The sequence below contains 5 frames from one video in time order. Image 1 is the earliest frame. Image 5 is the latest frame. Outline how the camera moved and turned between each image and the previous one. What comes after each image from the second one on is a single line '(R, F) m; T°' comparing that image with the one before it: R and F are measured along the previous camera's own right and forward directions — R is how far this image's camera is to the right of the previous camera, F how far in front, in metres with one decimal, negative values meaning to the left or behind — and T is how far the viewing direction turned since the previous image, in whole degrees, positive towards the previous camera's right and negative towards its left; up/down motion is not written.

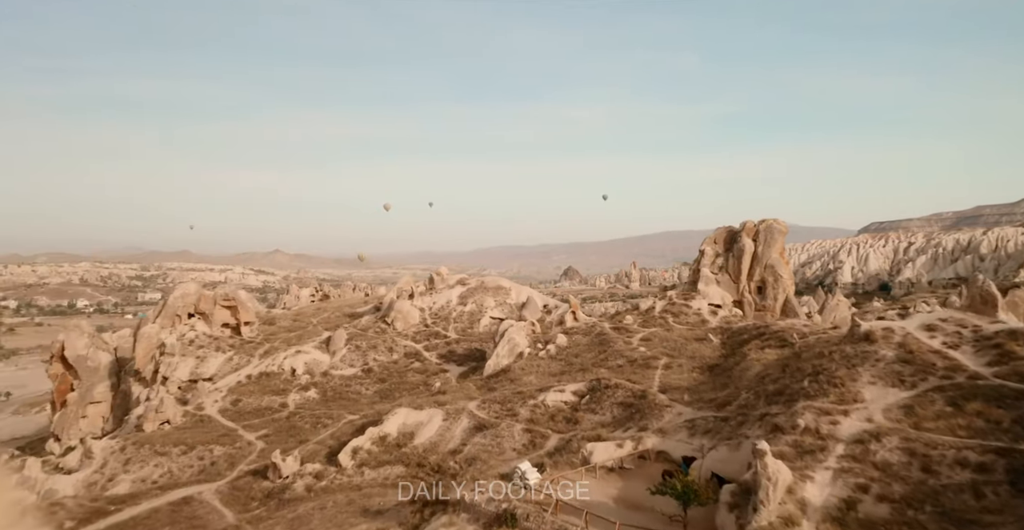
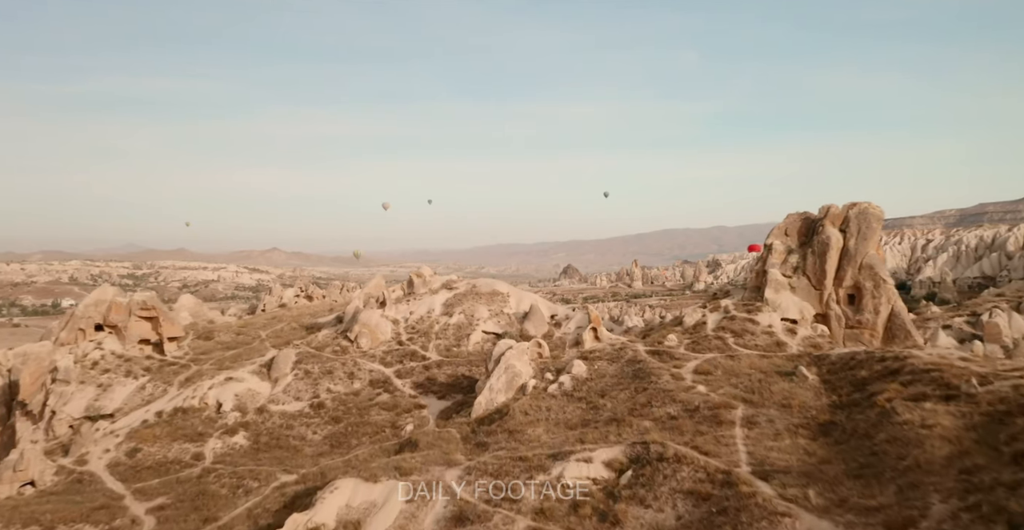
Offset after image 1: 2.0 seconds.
(0.0, +8.3) m; 0°
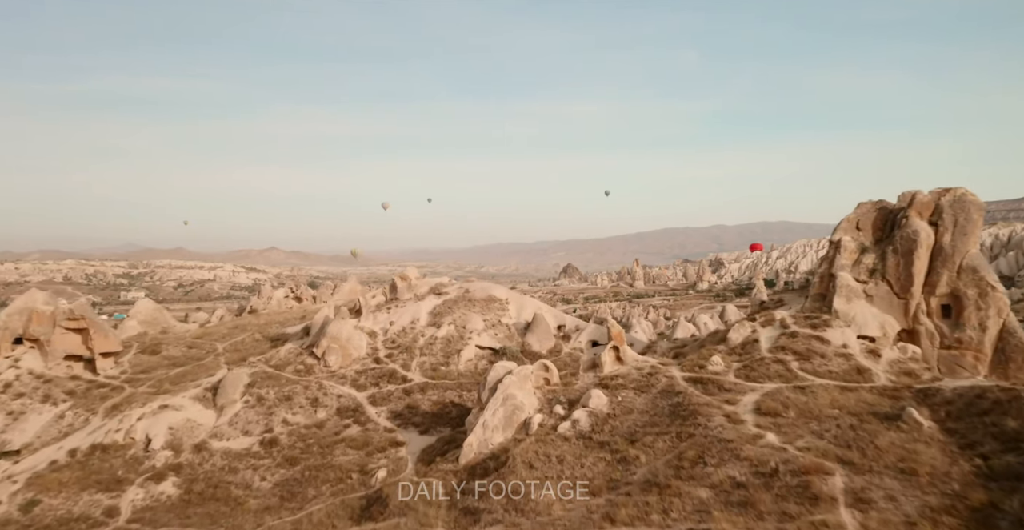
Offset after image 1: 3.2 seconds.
(0.0, +4.8) m; 0°
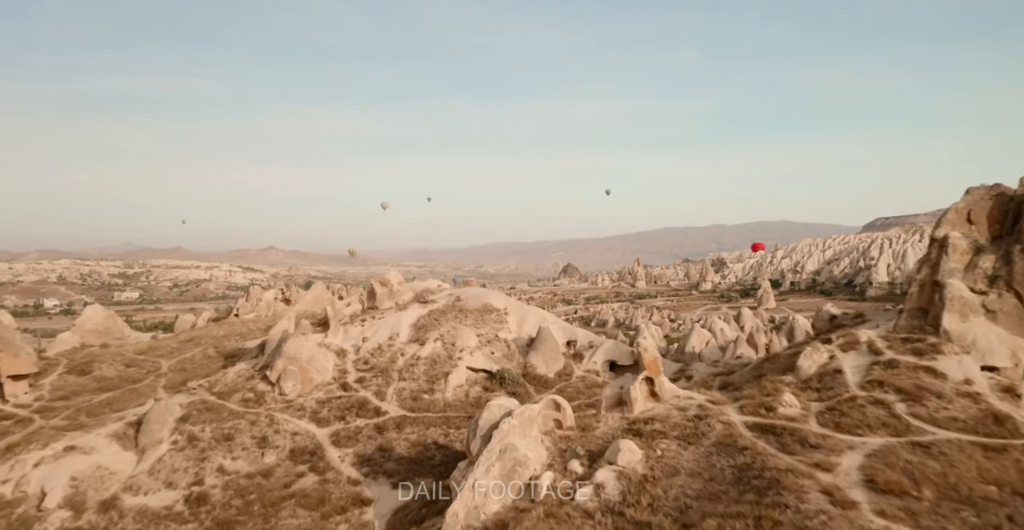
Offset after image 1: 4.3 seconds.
(0.0, +4.5) m; 0°
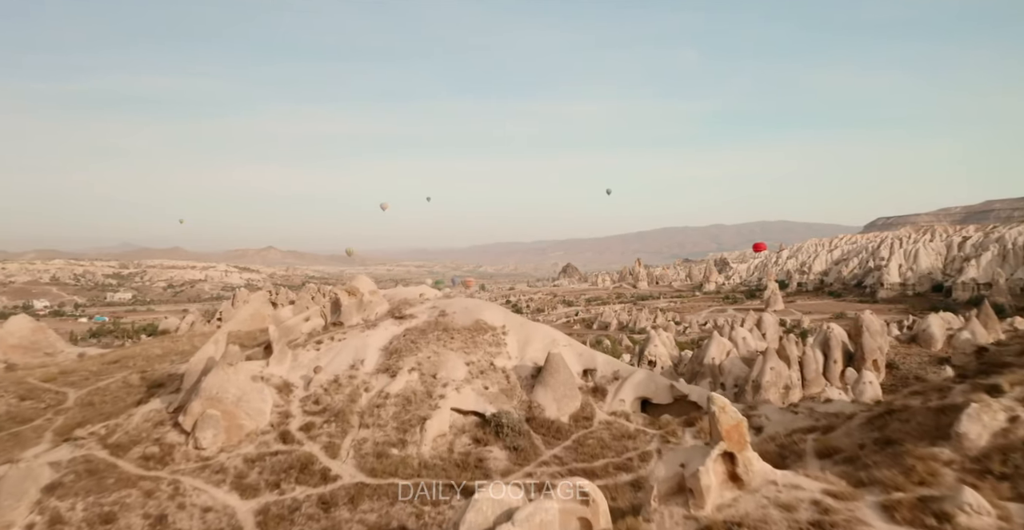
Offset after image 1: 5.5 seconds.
(0.0, +5.0) m; 0°
